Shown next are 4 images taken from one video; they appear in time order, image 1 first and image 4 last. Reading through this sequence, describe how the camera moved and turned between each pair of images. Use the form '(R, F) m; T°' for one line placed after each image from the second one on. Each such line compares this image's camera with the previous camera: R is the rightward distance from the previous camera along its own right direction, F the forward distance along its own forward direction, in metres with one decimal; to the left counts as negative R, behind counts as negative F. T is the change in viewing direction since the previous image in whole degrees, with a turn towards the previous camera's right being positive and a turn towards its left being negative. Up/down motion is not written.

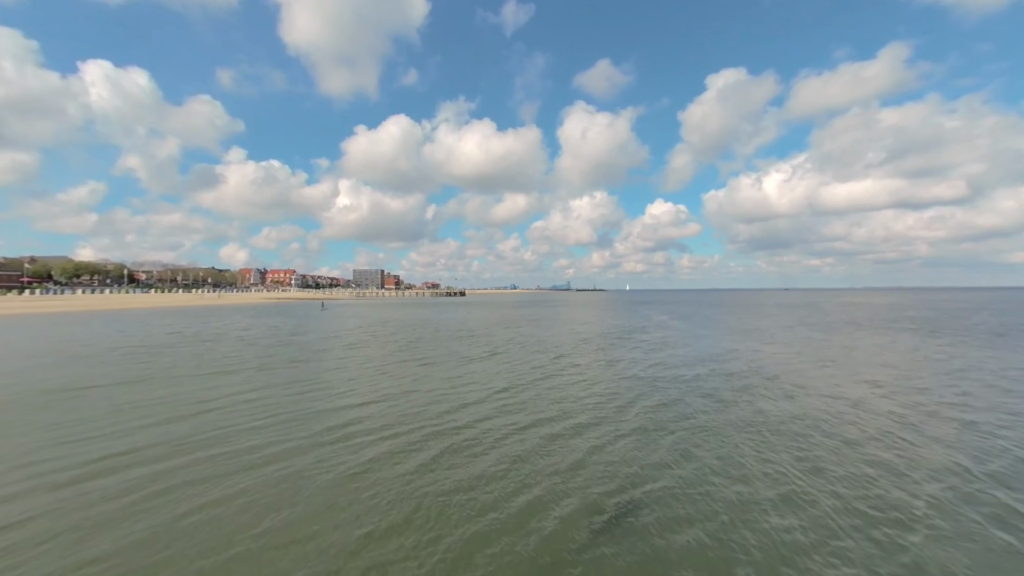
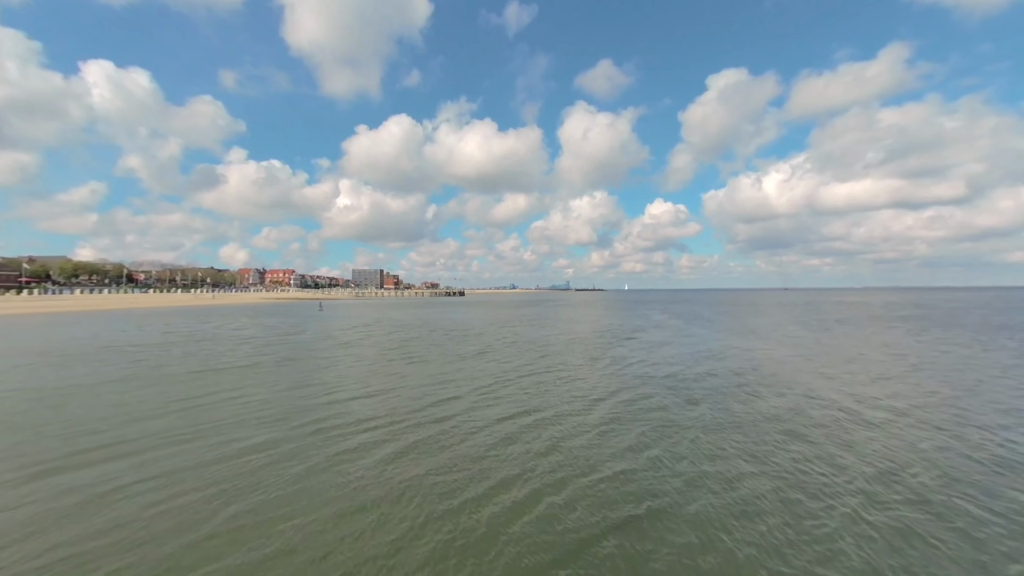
(+0.8, -0.6) m; 0°
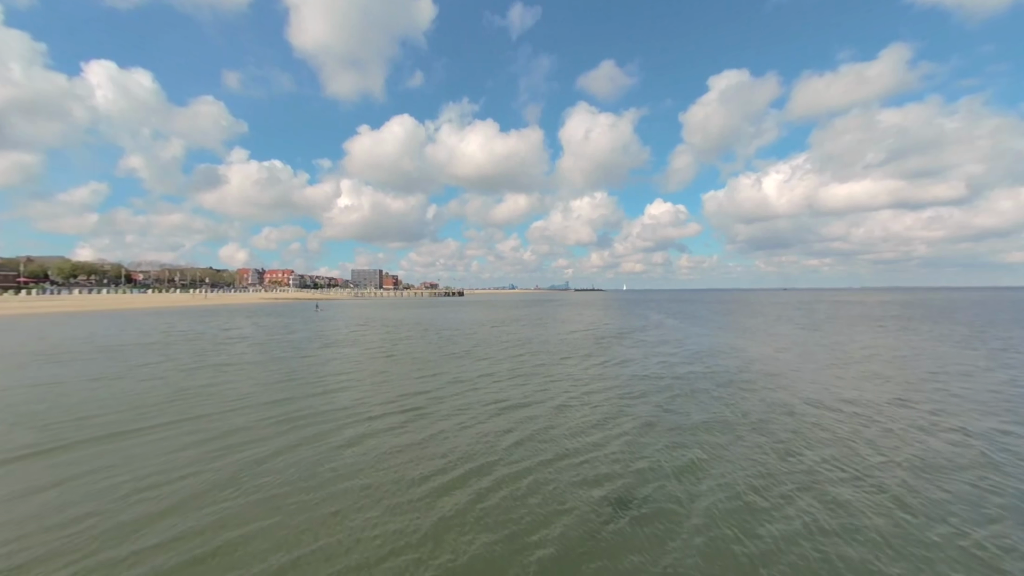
(+1.0, -0.7) m; 0°
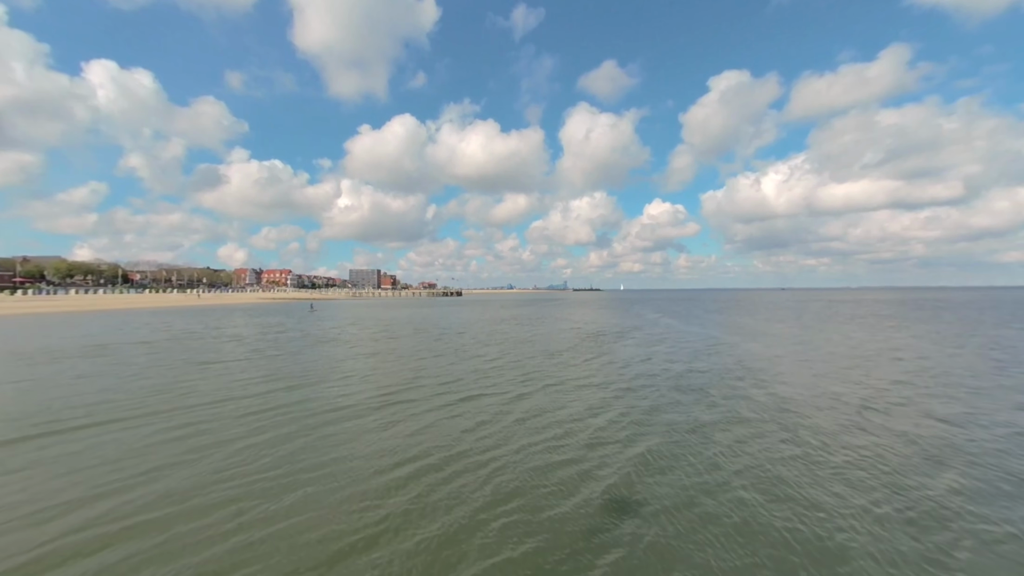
(+1.1, -0.9) m; 0°
